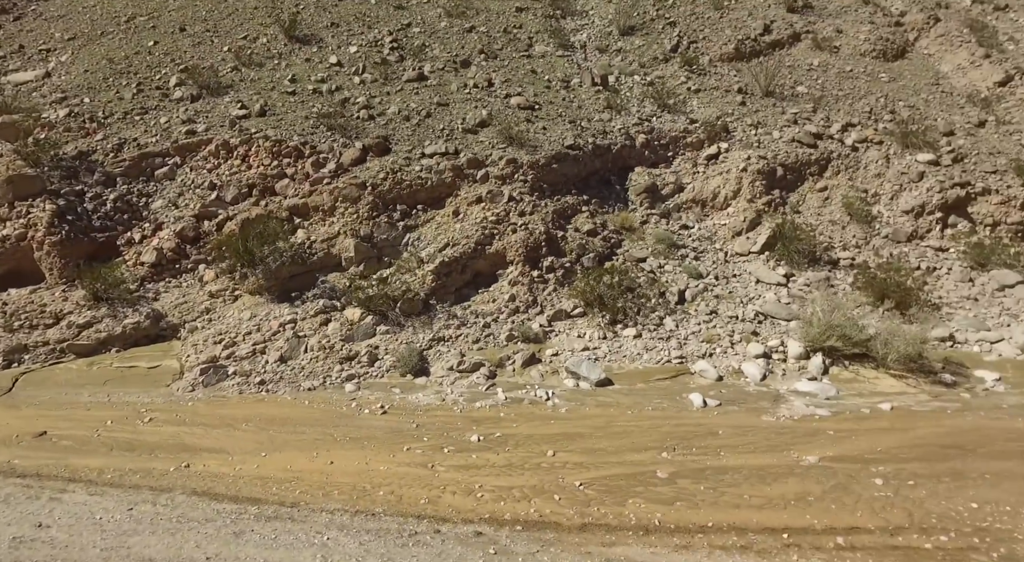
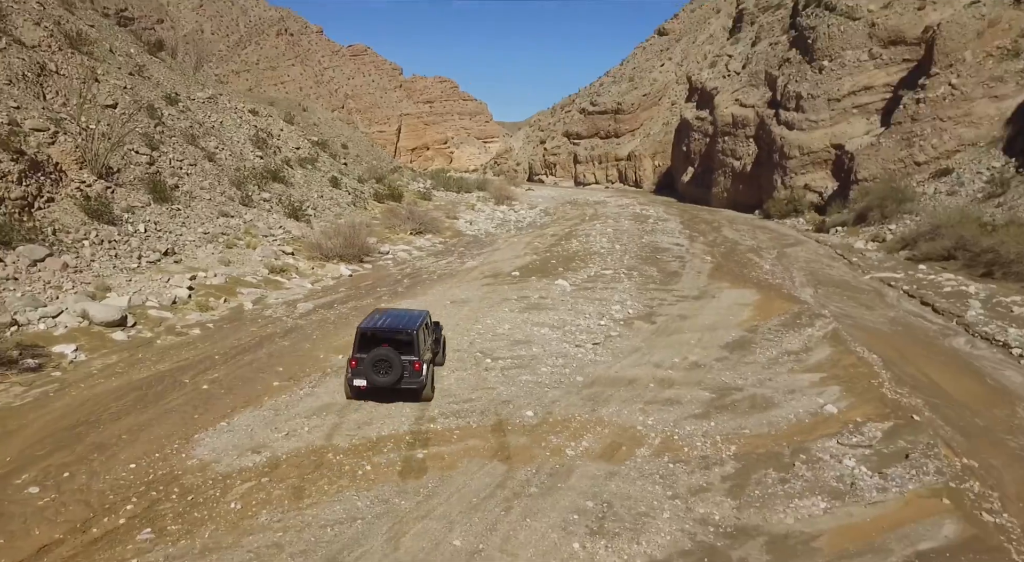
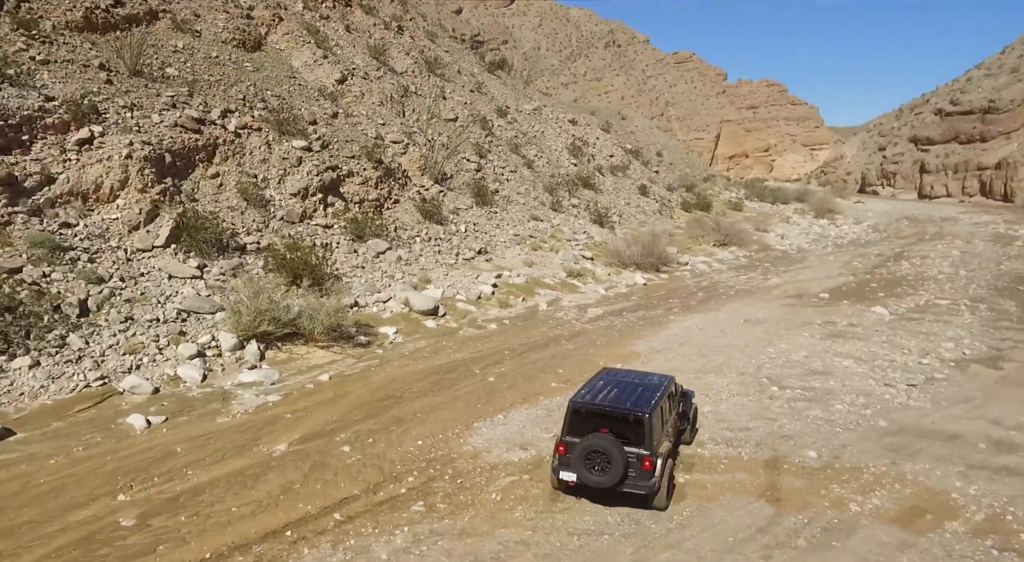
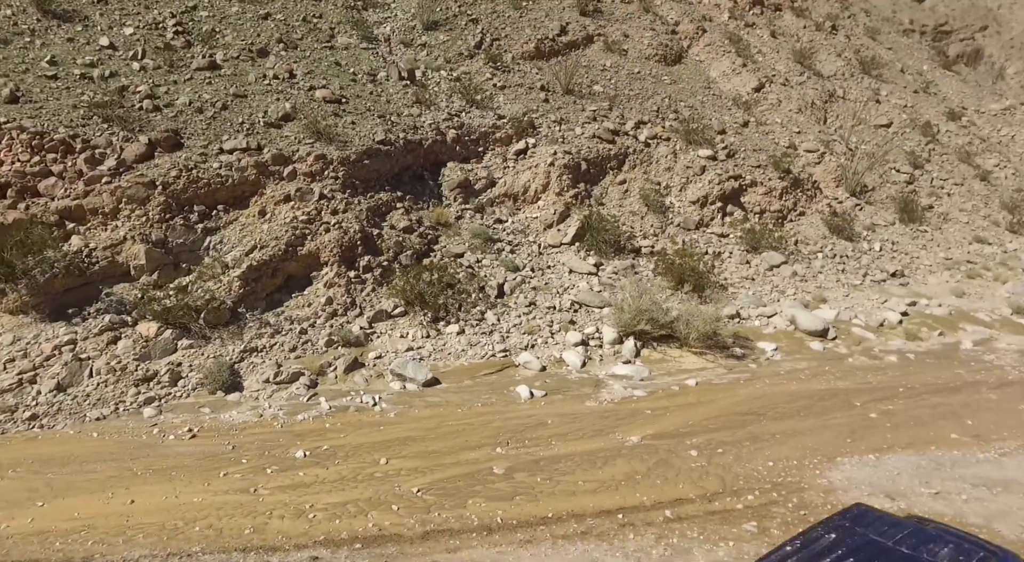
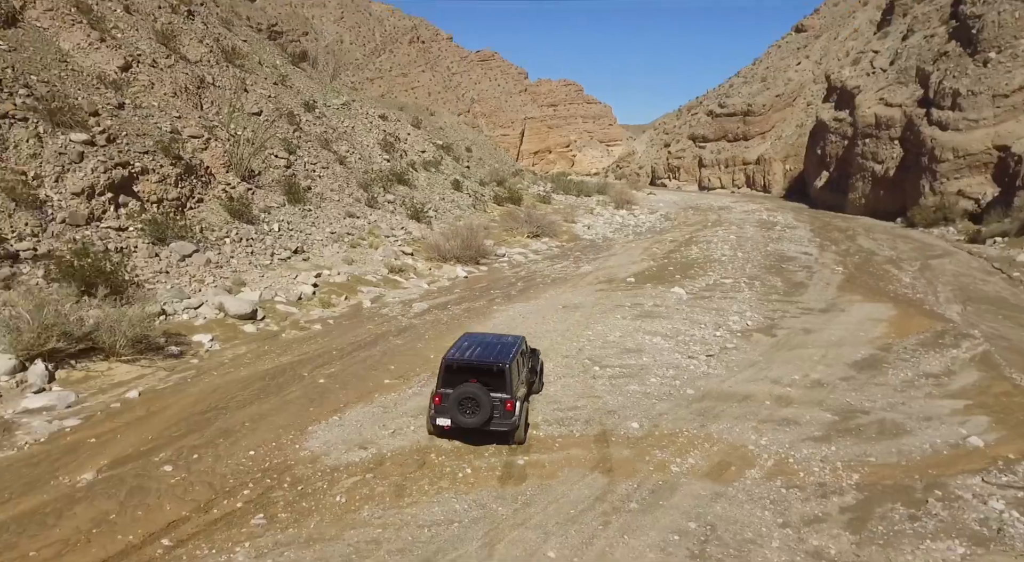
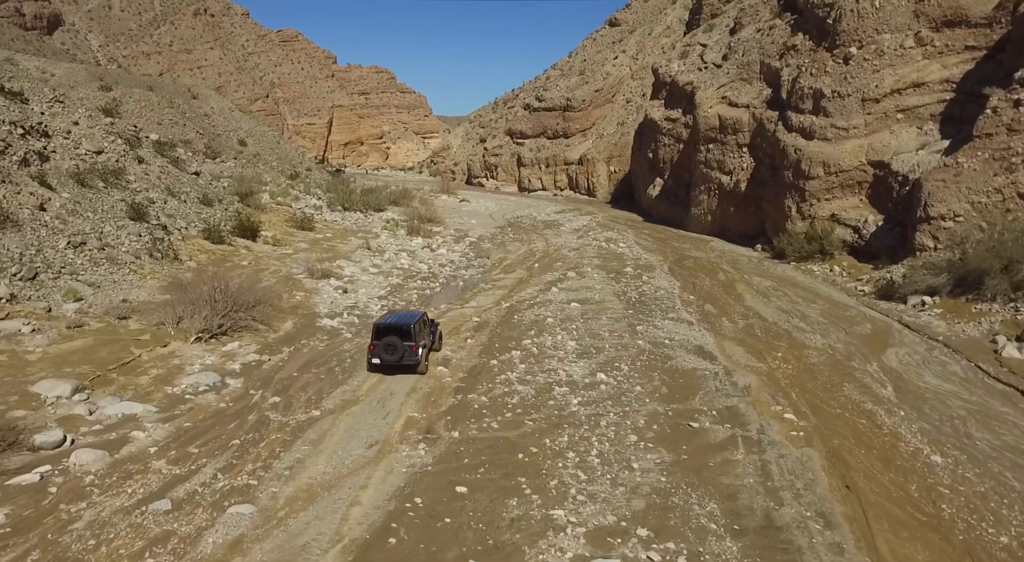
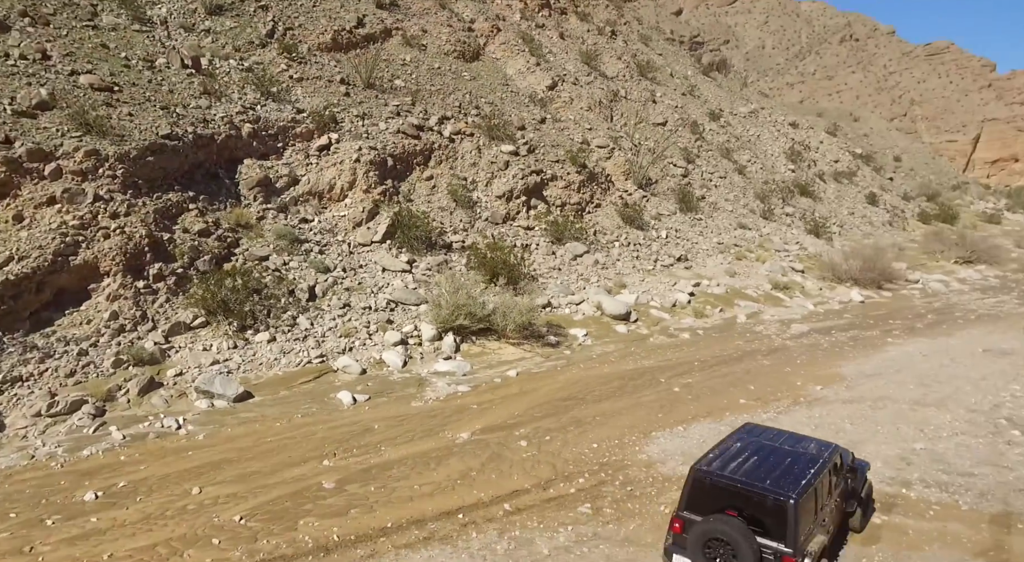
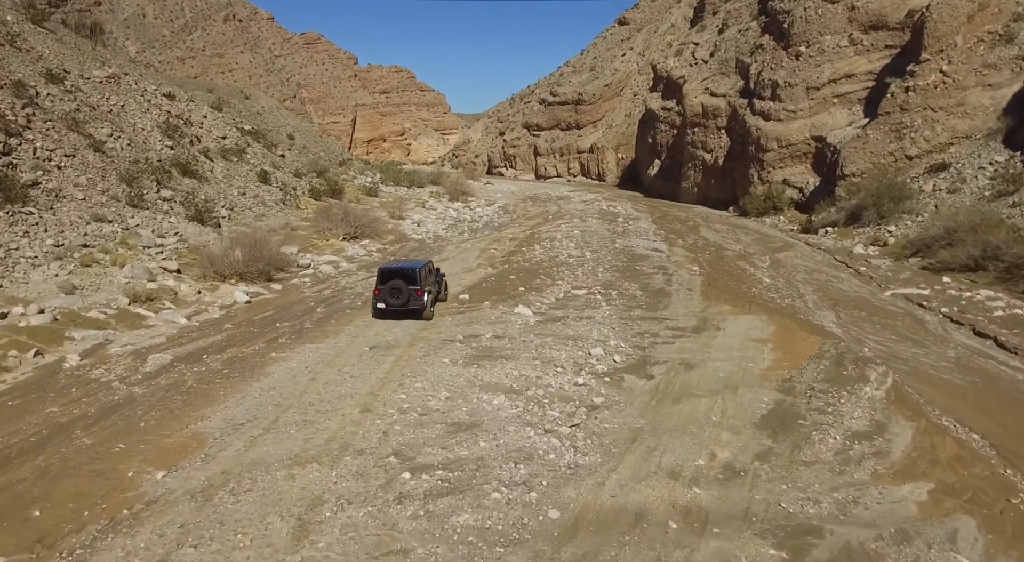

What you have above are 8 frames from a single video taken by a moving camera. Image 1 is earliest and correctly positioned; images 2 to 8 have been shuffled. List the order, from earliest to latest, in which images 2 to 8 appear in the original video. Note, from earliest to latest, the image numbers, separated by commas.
4, 7, 3, 5, 2, 8, 6
